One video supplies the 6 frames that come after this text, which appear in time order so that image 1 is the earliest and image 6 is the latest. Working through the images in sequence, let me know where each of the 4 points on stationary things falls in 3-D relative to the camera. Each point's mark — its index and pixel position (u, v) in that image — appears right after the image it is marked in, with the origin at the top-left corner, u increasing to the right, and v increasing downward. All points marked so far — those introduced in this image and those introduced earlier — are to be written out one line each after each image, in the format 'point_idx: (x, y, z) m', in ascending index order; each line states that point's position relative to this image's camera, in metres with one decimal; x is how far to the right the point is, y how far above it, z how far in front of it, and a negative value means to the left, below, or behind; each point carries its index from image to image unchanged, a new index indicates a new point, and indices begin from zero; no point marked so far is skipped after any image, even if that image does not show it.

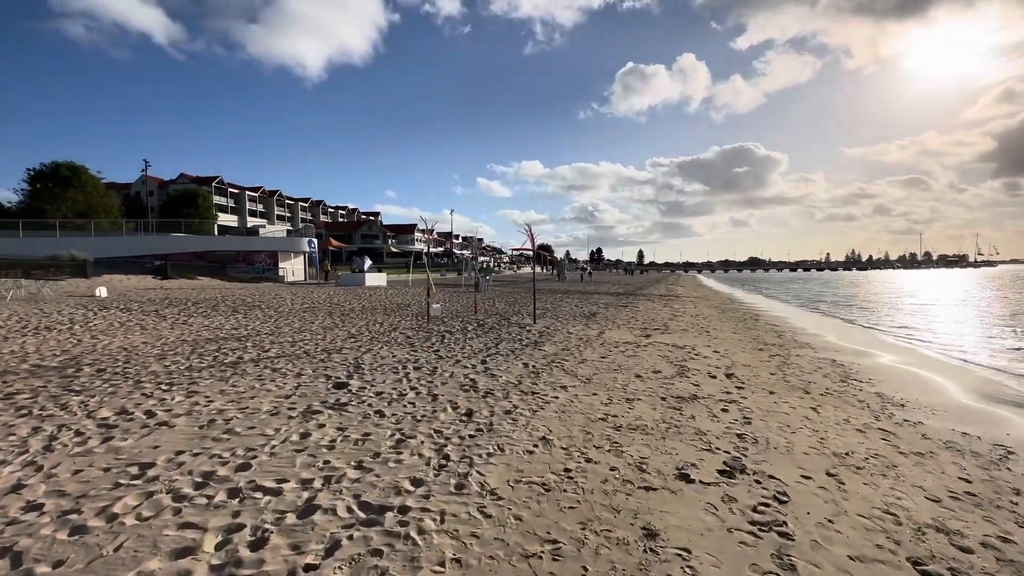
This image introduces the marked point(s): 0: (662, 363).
0: (+2.8, -1.4, +8.7) m
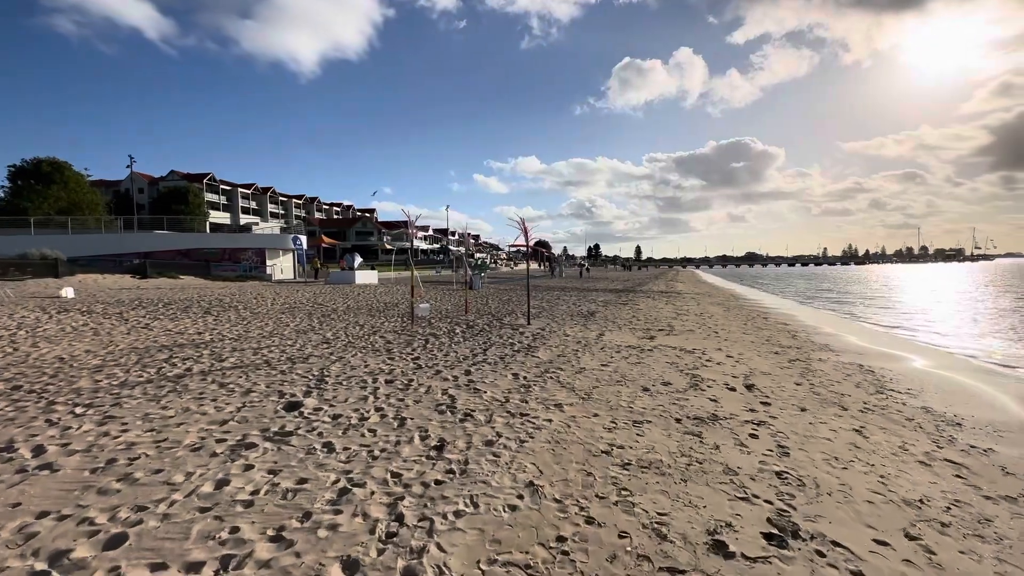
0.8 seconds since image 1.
0: (+2.6, -1.4, +7.6) m
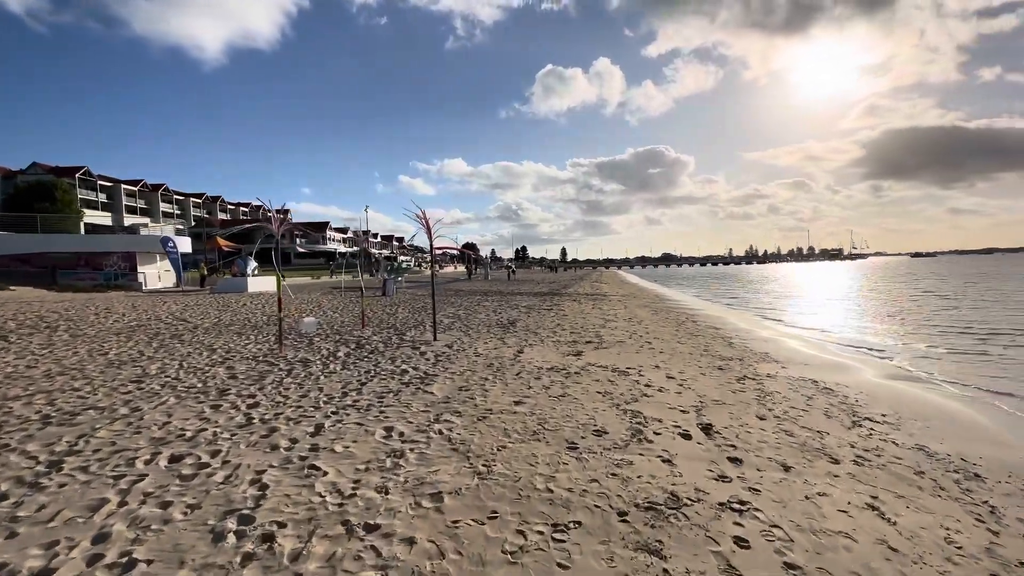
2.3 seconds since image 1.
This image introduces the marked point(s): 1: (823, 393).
0: (+1.1, -1.5, +5.7) m
1: (+4.8, -1.6, +7.2) m
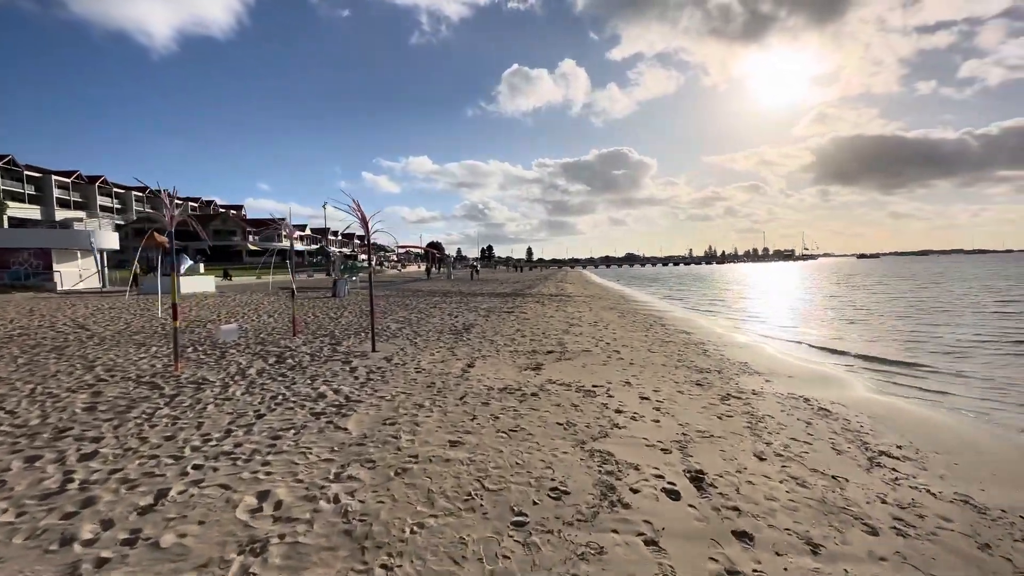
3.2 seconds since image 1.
0: (+0.5, -1.6, +4.4) m
1: (+4.0, -1.7, +6.1) m
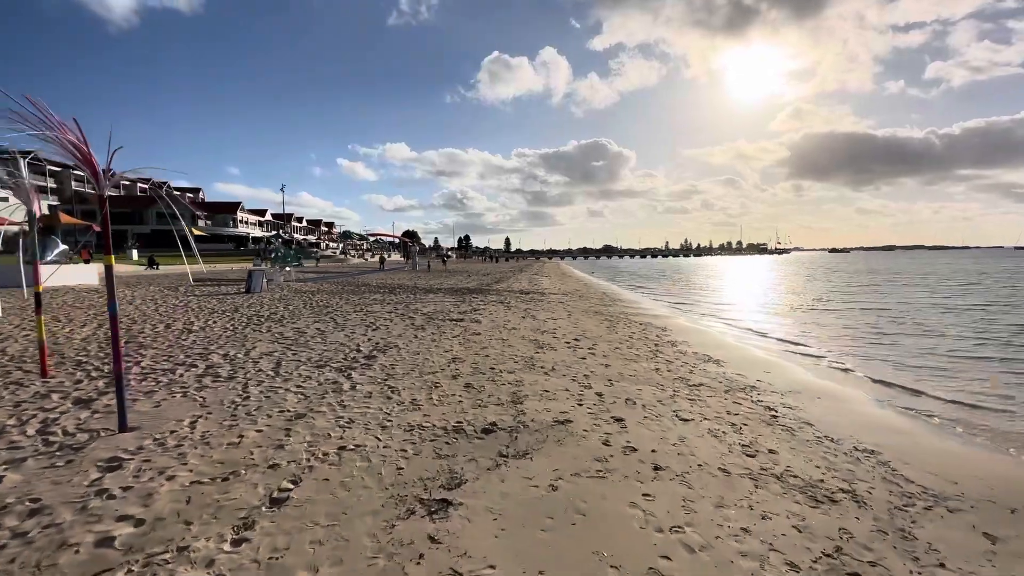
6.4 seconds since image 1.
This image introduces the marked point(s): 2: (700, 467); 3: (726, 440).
0: (-0.3, -1.8, -0.6) m
1: (+3.2, -1.9, +1.3) m
2: (+1.7, -1.6, +4.4) m
3: (+2.4, -1.6, +5.0) m
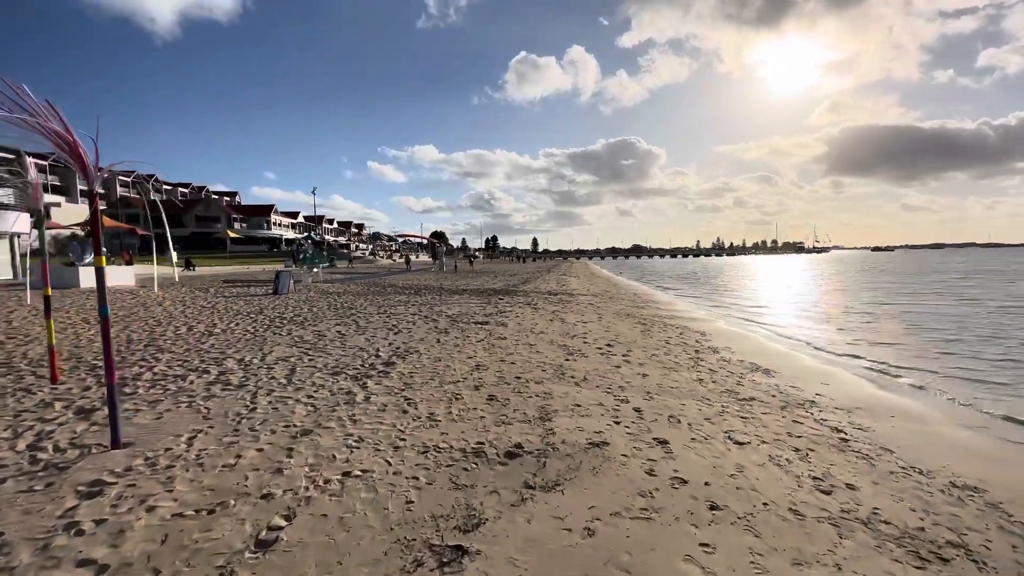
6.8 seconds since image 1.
0: (-0.4, -1.9, -1.2) m
1: (+3.2, -1.9, +0.5) m
2: (+2.0, -1.7, +3.6) m
3: (+2.6, -1.6, +4.3) m
